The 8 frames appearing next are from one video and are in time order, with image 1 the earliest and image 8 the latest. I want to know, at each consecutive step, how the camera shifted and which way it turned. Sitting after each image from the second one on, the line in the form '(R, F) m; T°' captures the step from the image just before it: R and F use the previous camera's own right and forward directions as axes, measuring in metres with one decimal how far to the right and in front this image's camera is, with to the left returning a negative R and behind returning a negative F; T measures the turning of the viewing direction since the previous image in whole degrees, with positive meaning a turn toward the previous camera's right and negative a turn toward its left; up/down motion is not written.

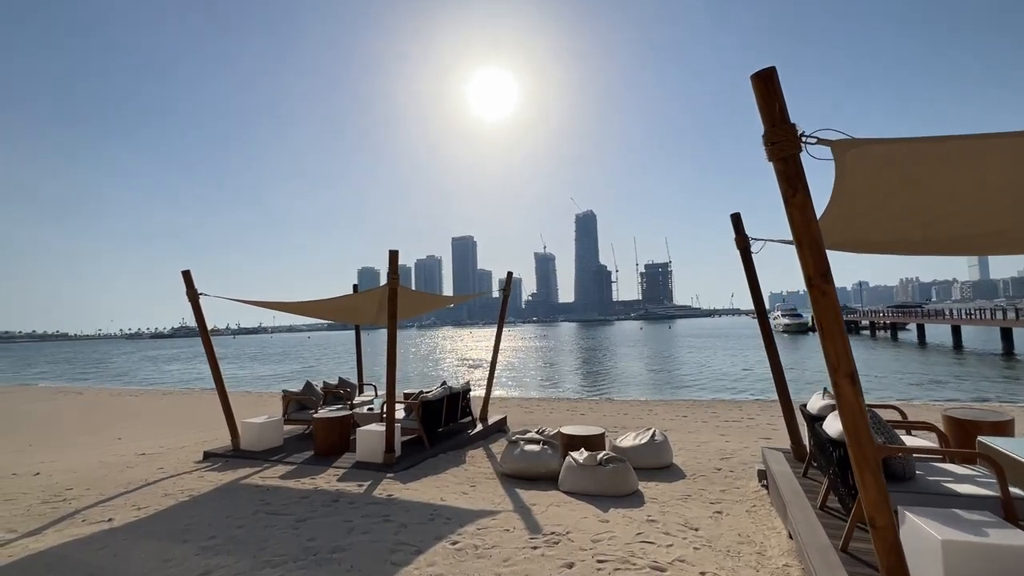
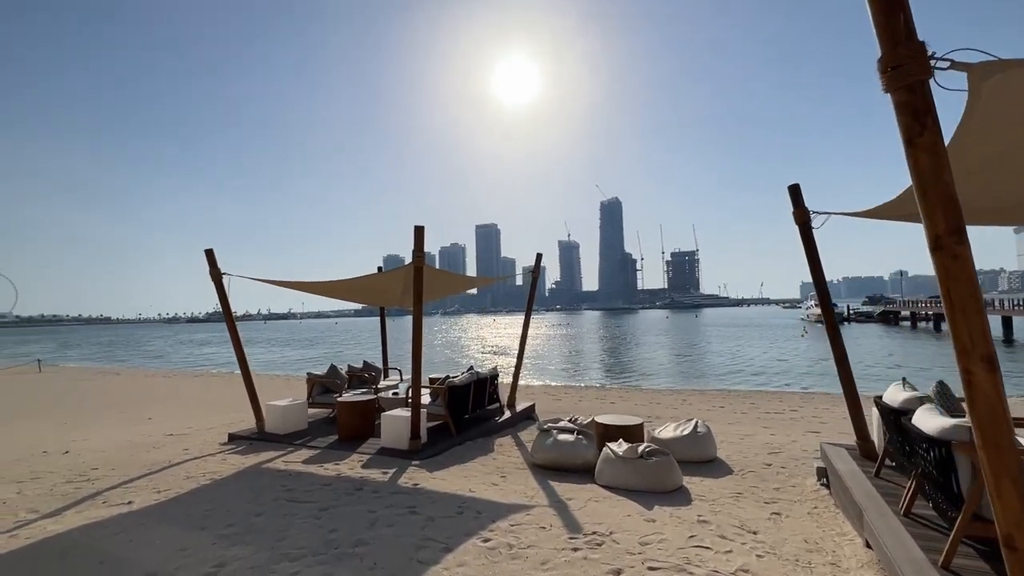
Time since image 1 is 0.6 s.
(-0.1, +0.4) m; -3°
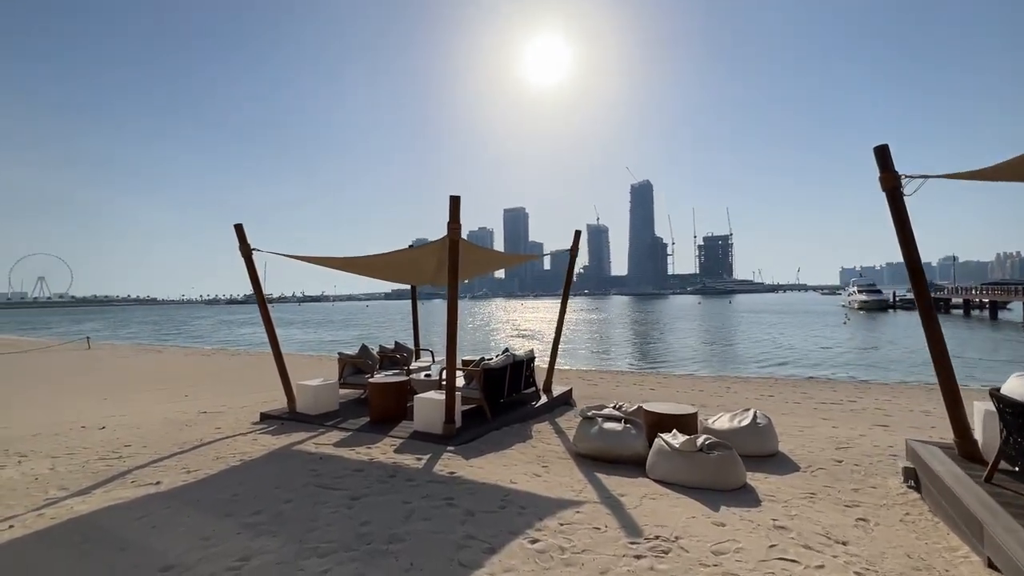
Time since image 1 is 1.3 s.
(-0.2, +0.4) m; -3°
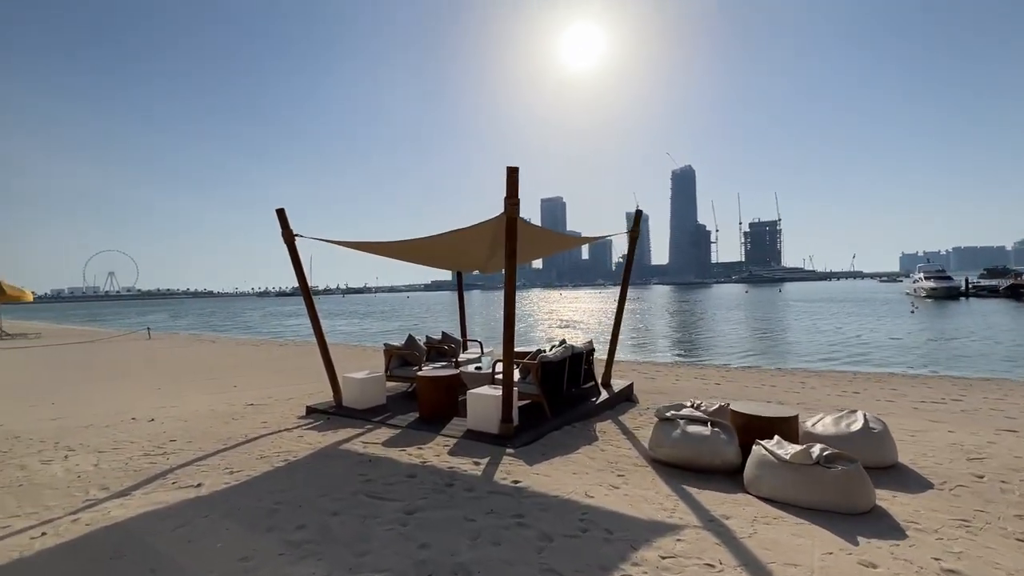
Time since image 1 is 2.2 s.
(-0.3, +0.6) m; -5°
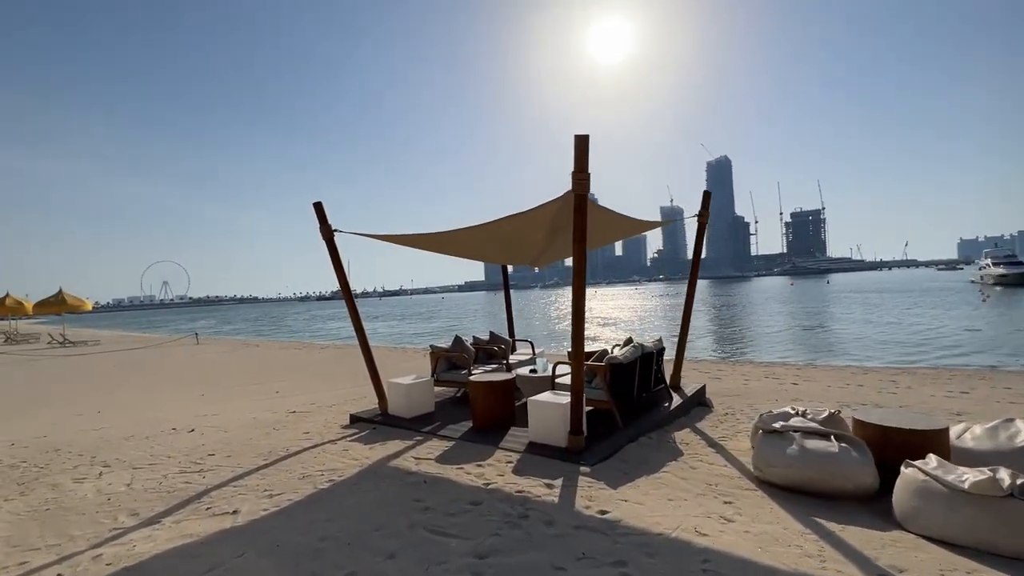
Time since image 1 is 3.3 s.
(-0.3, +0.7) m; -4°
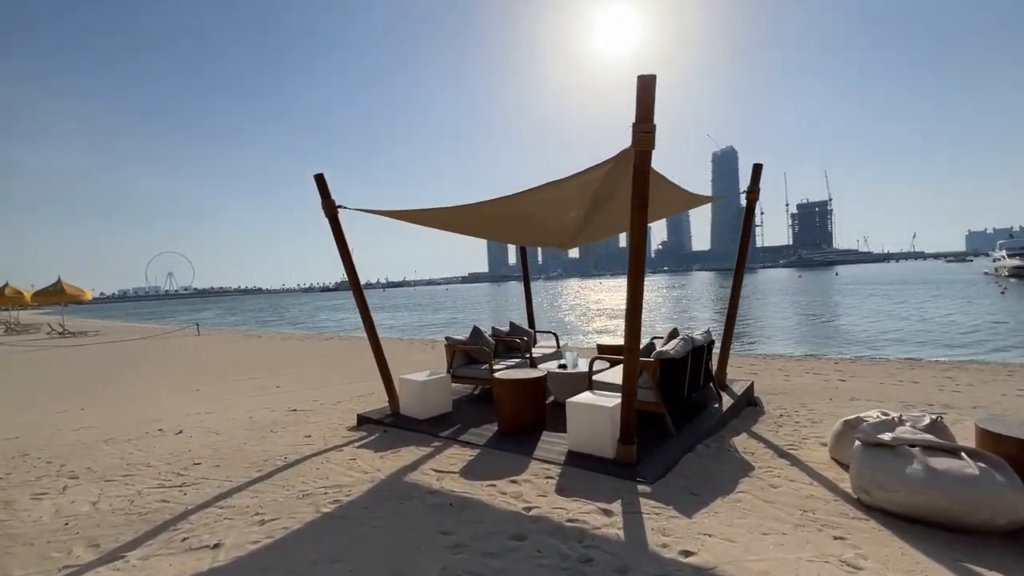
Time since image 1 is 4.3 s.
(-0.3, +0.8) m; 0°
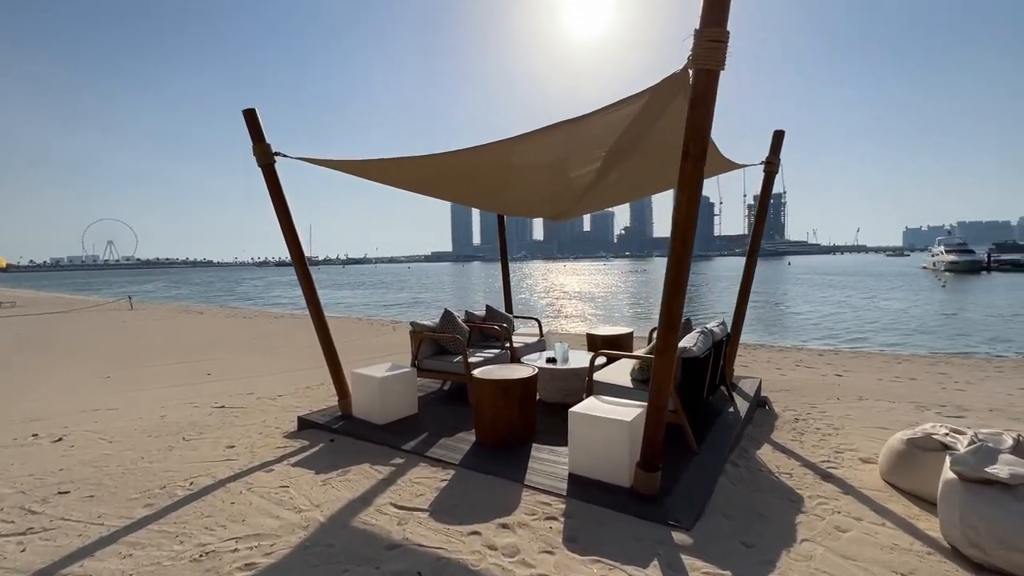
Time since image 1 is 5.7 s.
(-0.2, +1.0) m; +5°
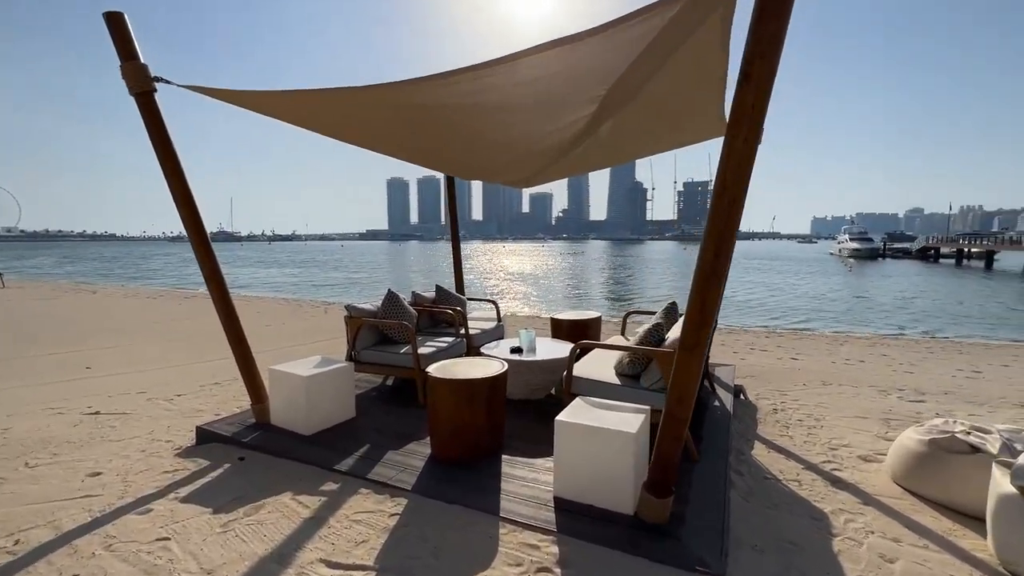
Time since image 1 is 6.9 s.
(-0.2, +0.8) m; +8°
